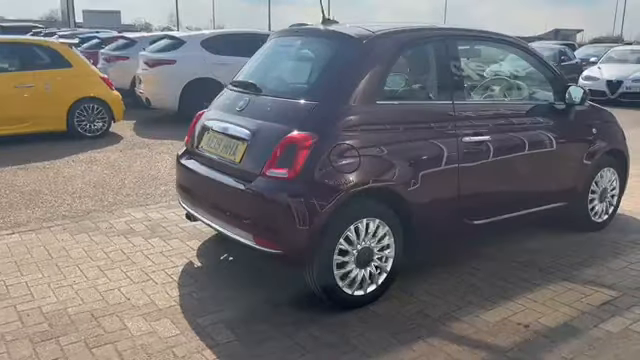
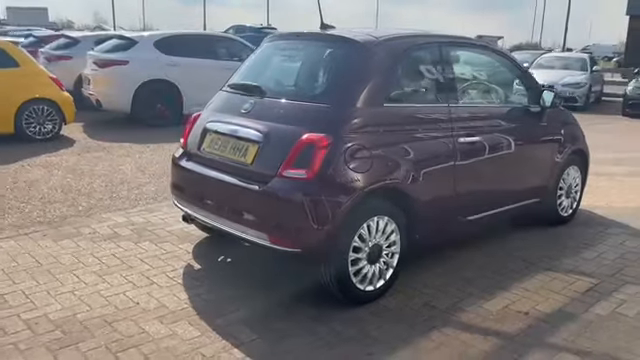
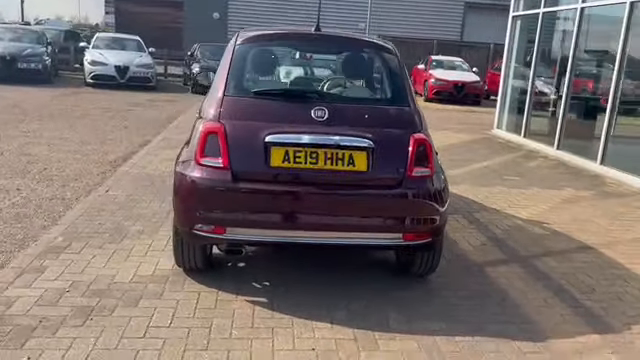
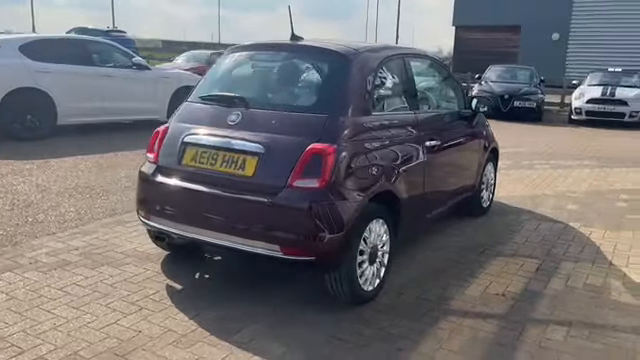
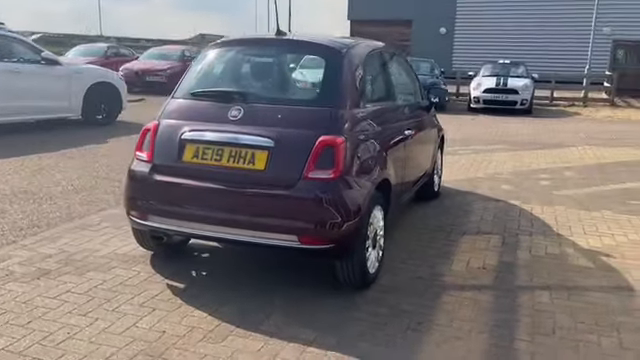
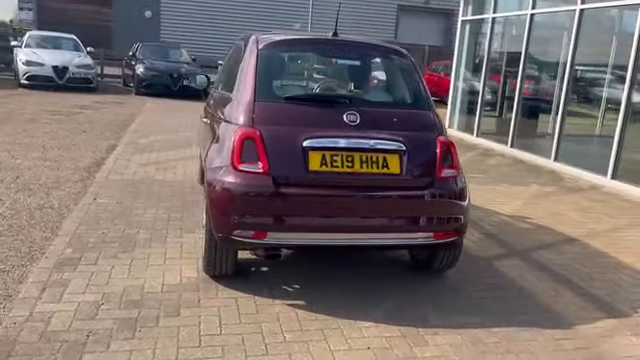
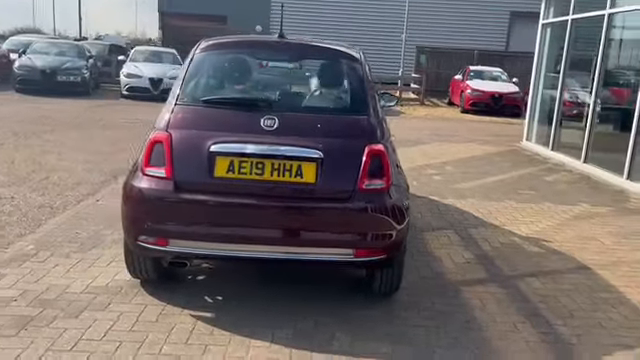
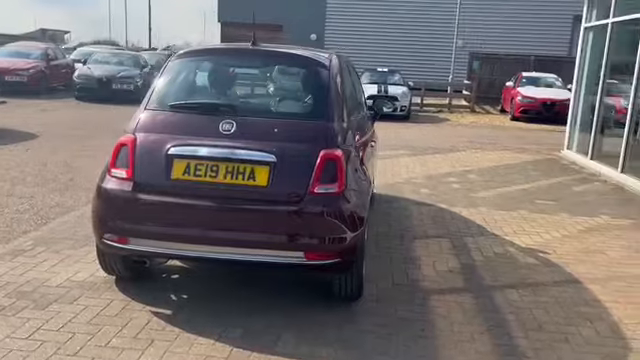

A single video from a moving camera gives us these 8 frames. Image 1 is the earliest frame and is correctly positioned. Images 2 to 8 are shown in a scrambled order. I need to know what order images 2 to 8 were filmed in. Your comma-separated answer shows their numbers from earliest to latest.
2, 4, 5, 8, 7, 3, 6
